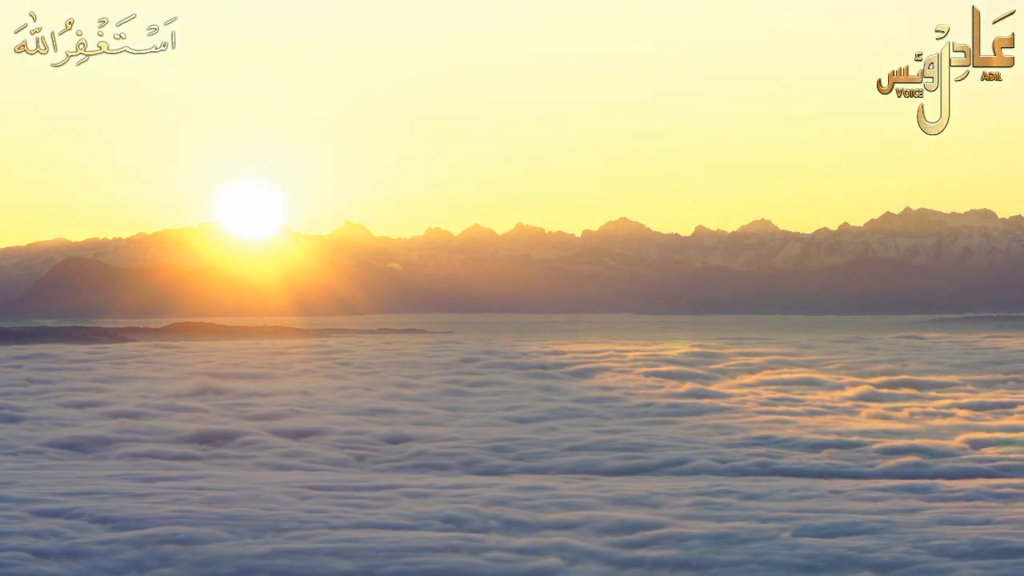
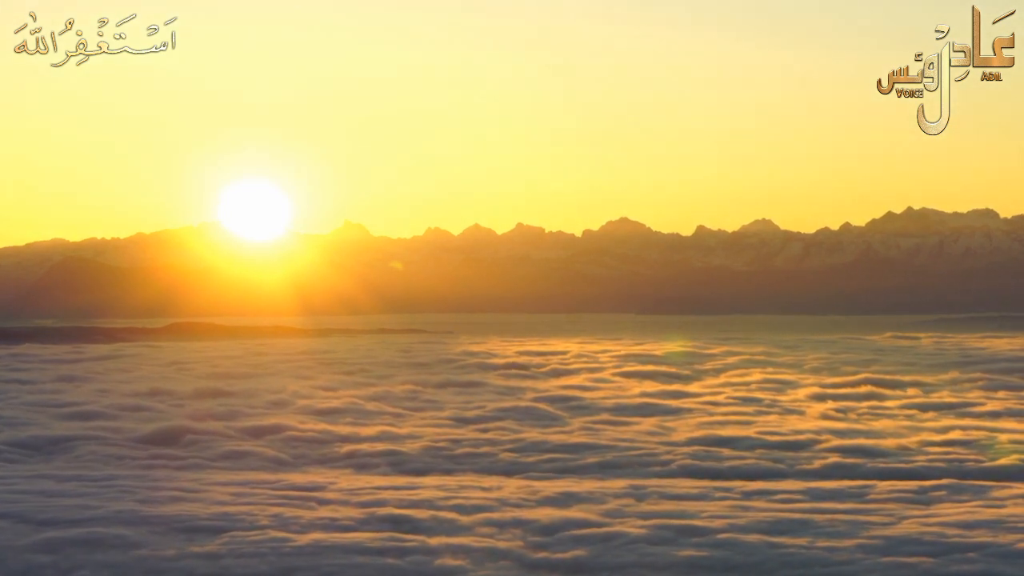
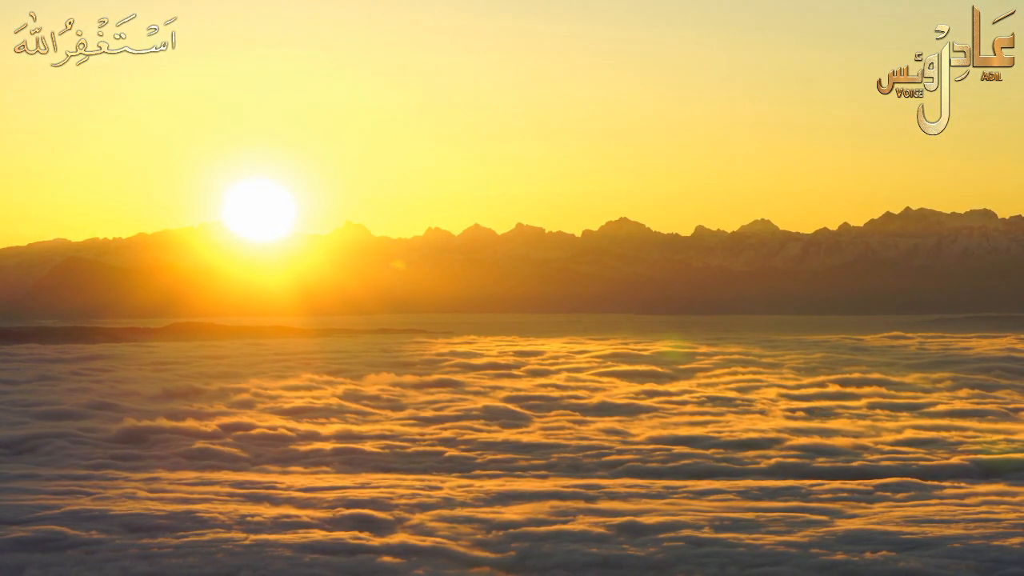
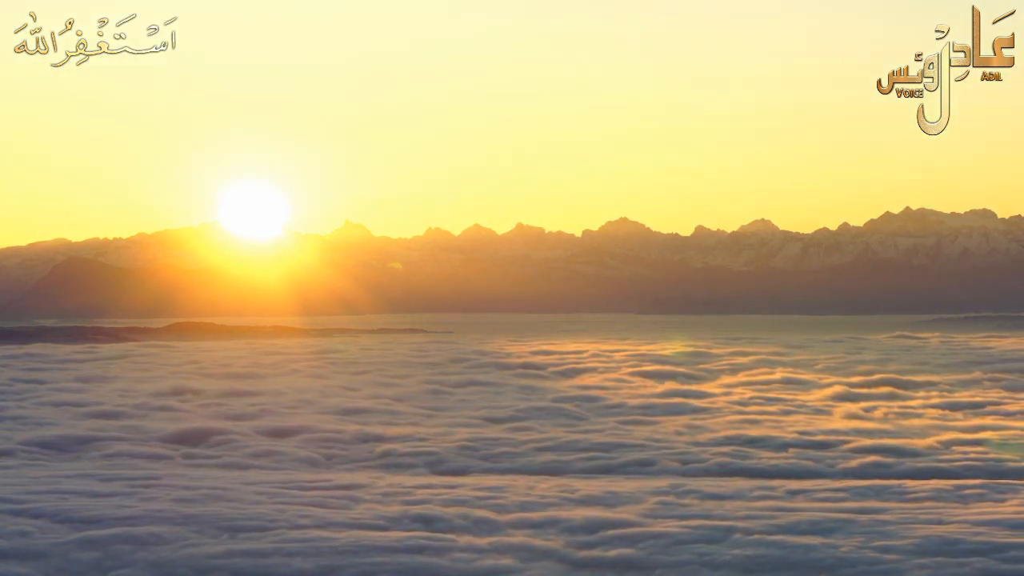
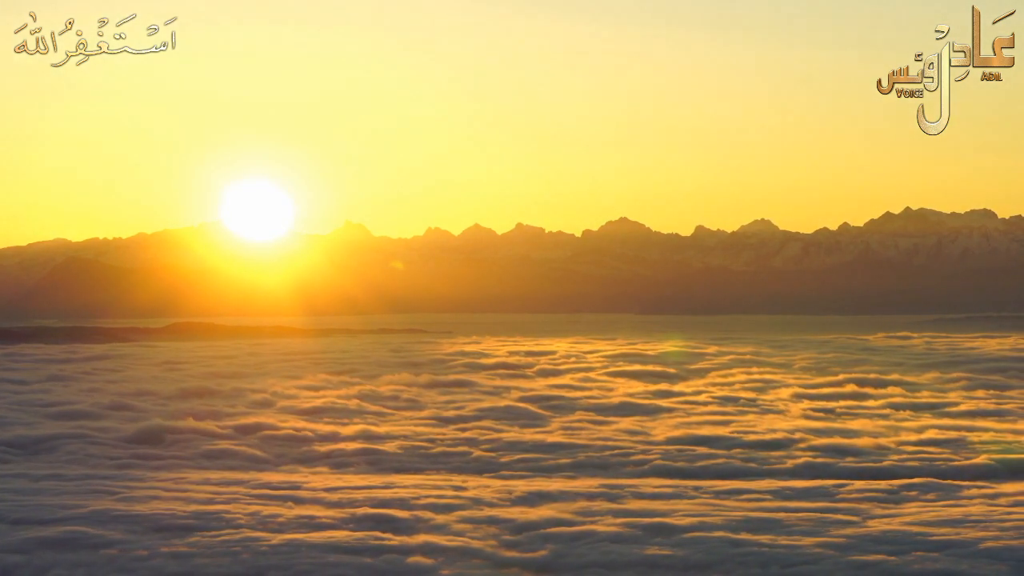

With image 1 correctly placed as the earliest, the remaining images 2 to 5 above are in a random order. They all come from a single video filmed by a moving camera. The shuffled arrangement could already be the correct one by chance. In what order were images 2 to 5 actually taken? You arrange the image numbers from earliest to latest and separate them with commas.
4, 2, 5, 3
